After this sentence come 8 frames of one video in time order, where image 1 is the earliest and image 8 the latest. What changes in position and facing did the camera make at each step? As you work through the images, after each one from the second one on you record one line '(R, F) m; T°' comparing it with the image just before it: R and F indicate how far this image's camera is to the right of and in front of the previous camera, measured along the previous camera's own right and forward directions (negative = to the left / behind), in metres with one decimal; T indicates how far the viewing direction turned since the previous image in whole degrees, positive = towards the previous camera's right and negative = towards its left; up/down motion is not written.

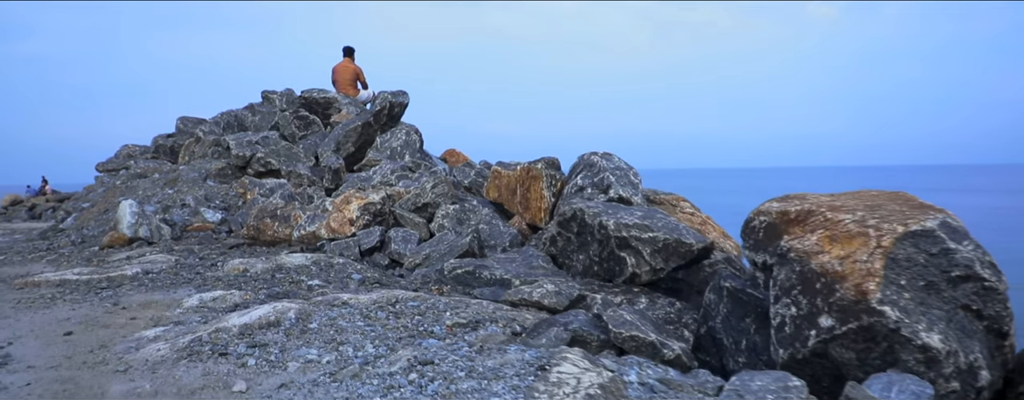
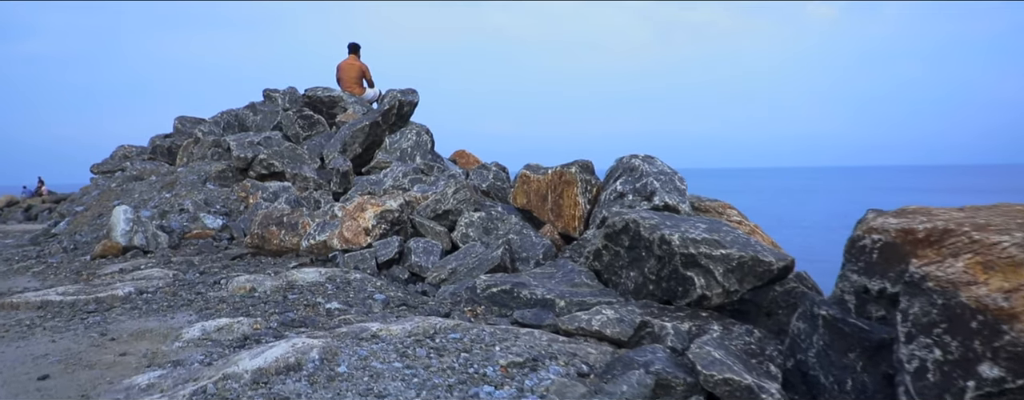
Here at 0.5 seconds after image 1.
(-0.4, +0.8) m; 0°
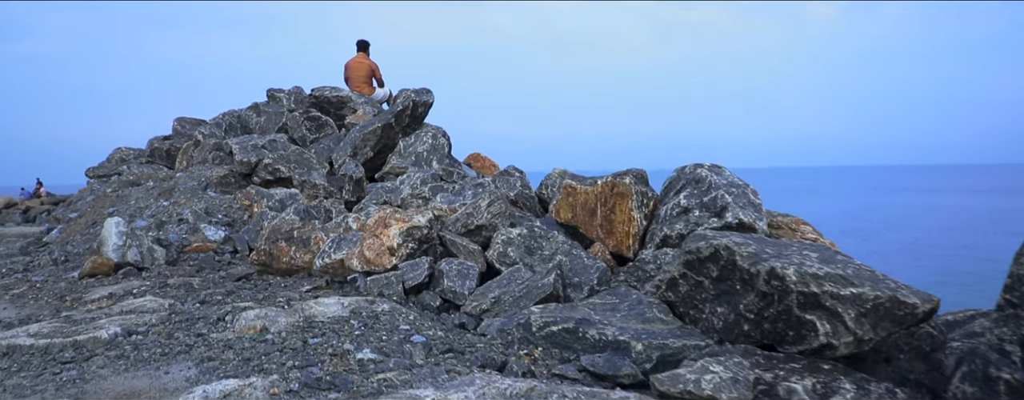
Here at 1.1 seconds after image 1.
(-0.5, +1.0) m; 0°
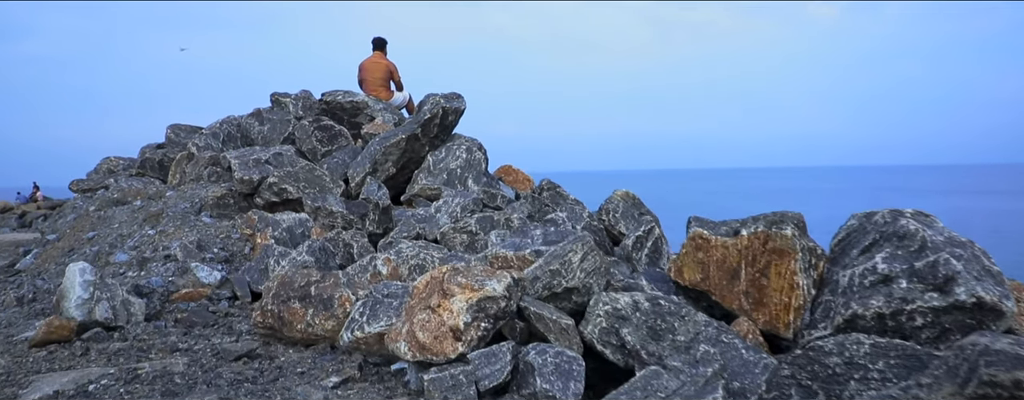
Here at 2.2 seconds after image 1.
(-0.8, +2.1) m; 0°
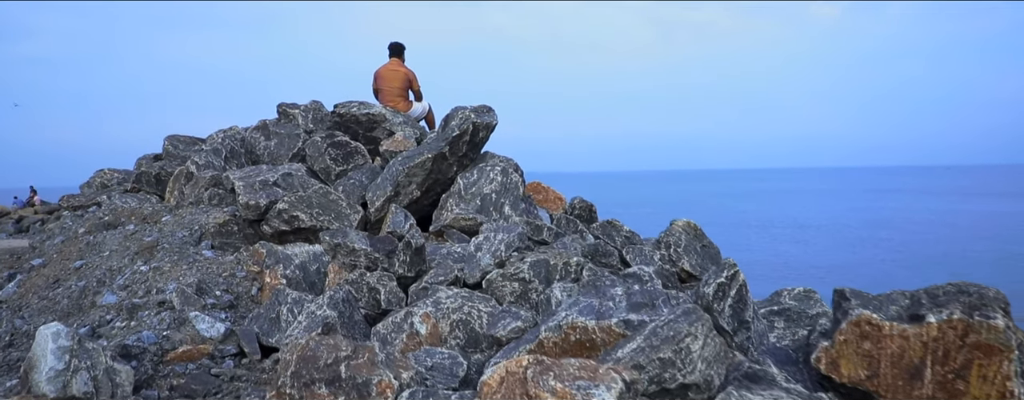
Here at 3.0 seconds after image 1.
(-0.6, +1.4) m; 0°
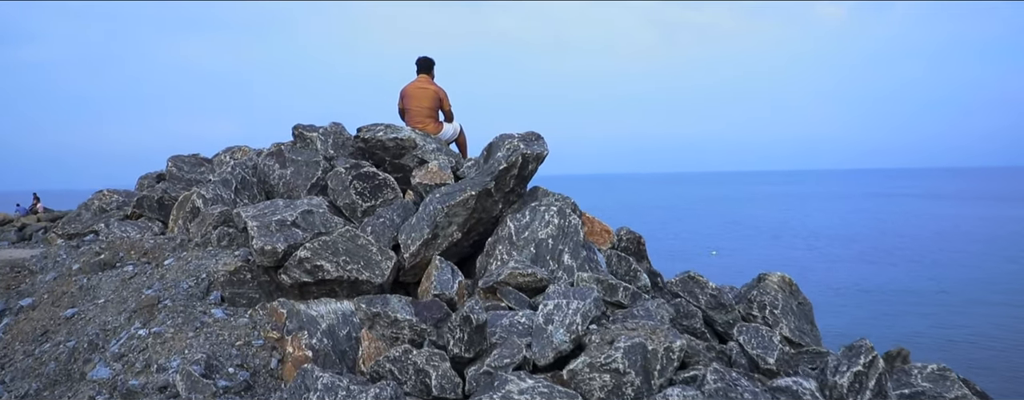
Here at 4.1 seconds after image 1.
(-0.7, +1.5) m; 0°
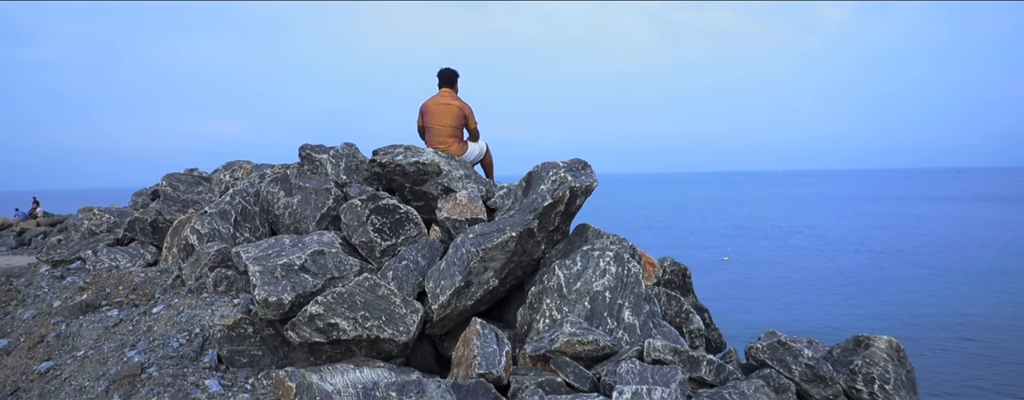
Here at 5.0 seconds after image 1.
(-0.5, +1.4) m; 0°
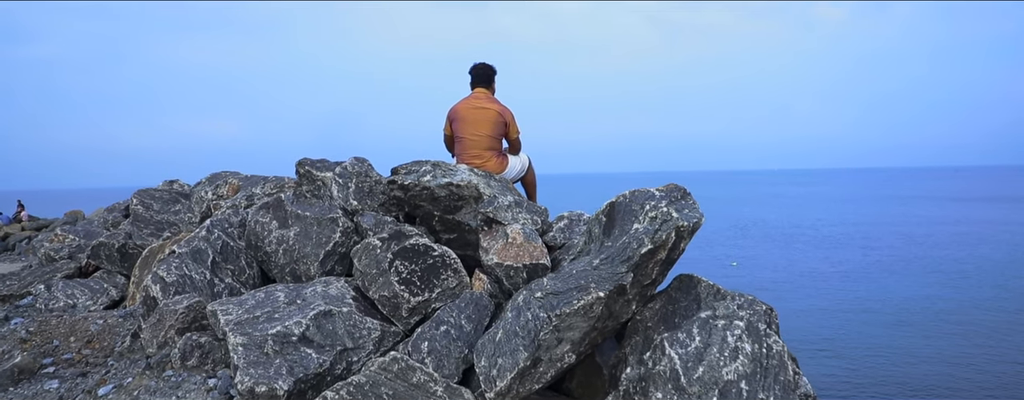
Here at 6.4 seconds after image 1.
(-0.7, +2.3) m; 0°
